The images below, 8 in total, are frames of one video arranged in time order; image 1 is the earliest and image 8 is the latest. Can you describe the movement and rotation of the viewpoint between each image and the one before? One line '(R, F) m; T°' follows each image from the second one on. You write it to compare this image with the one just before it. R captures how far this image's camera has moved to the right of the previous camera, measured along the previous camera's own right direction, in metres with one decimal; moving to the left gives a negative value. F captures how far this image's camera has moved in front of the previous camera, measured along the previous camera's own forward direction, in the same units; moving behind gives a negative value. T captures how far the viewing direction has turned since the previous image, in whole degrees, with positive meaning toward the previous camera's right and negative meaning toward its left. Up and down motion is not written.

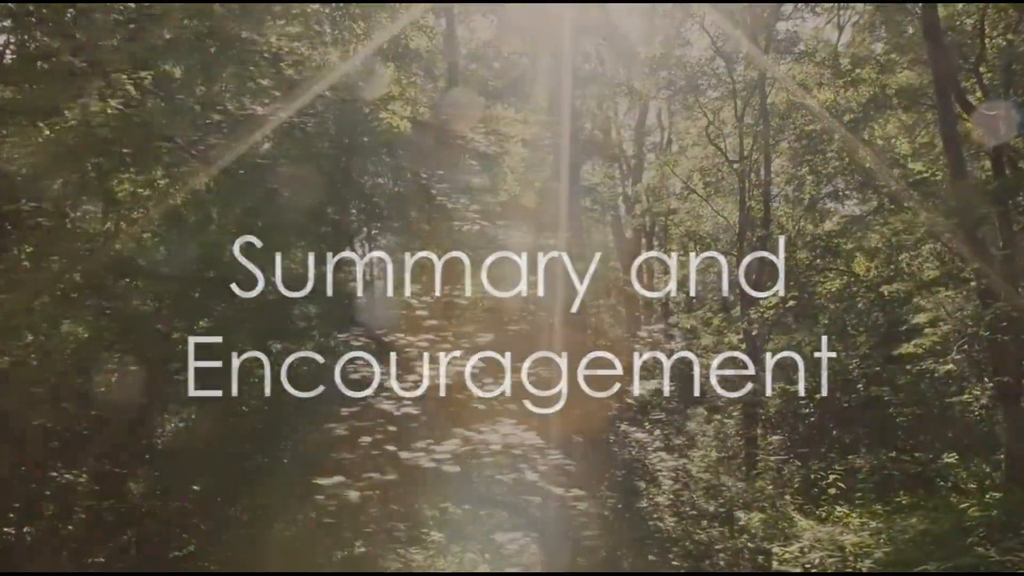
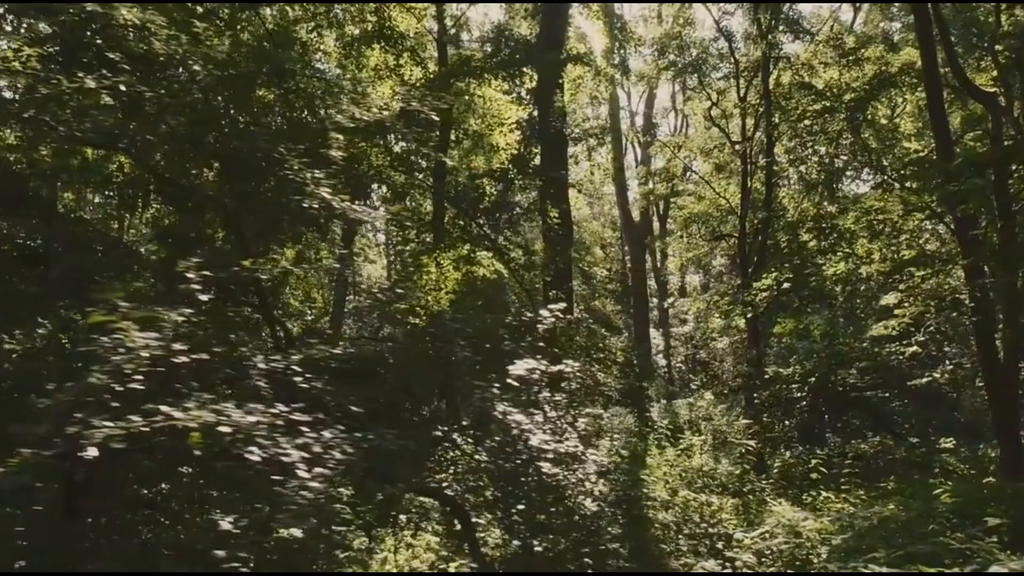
(+0.5, +0.1) m; -2°
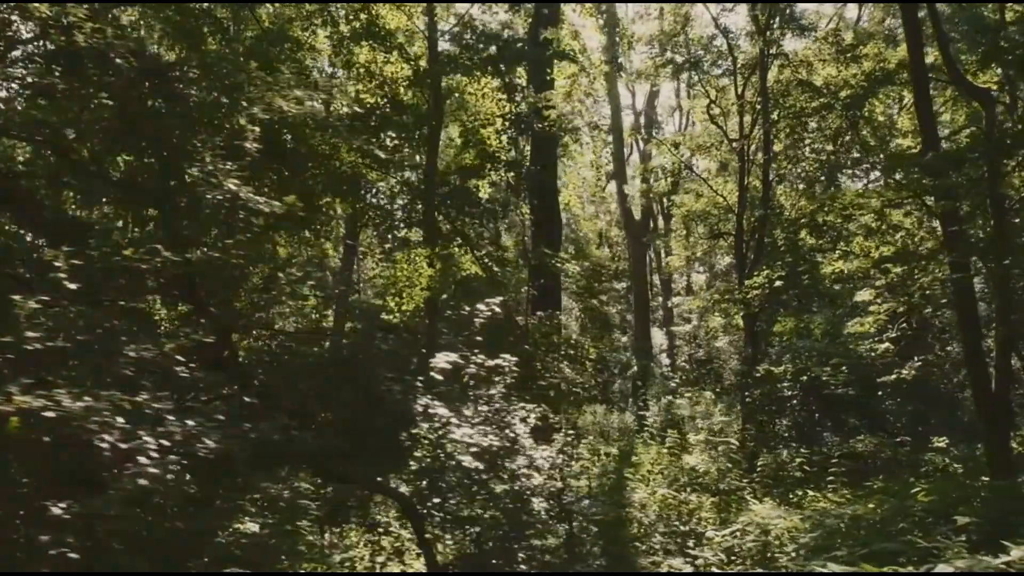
(+0.3, 0.0) m; -1°
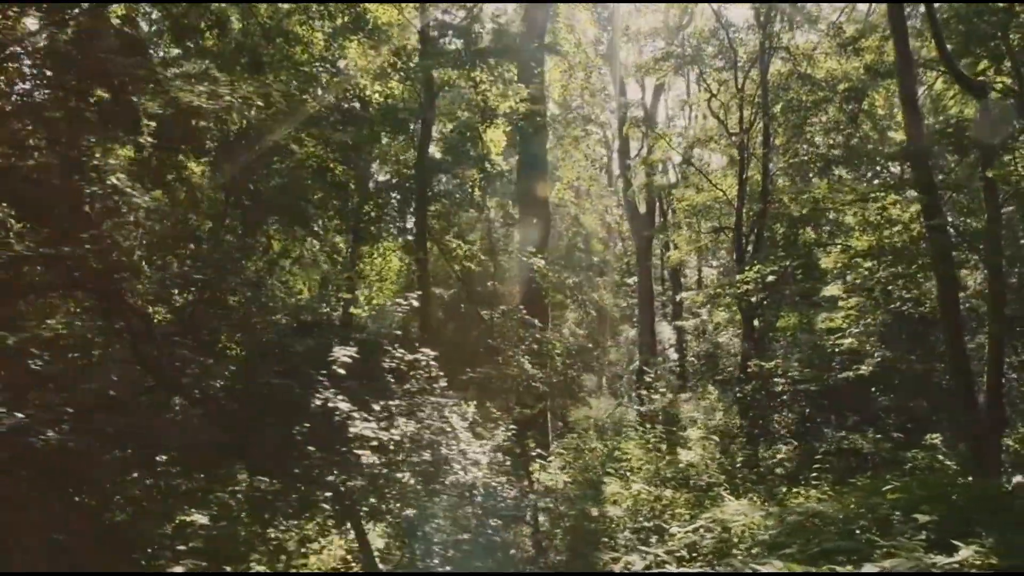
(+0.4, 0.0) m; -1°
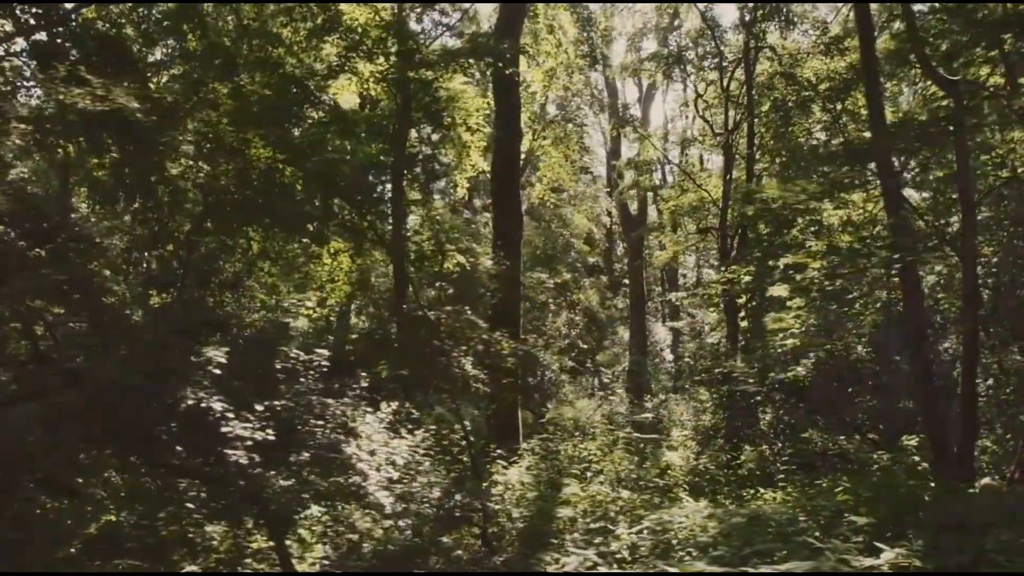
(+0.5, 0.0) m; -1°
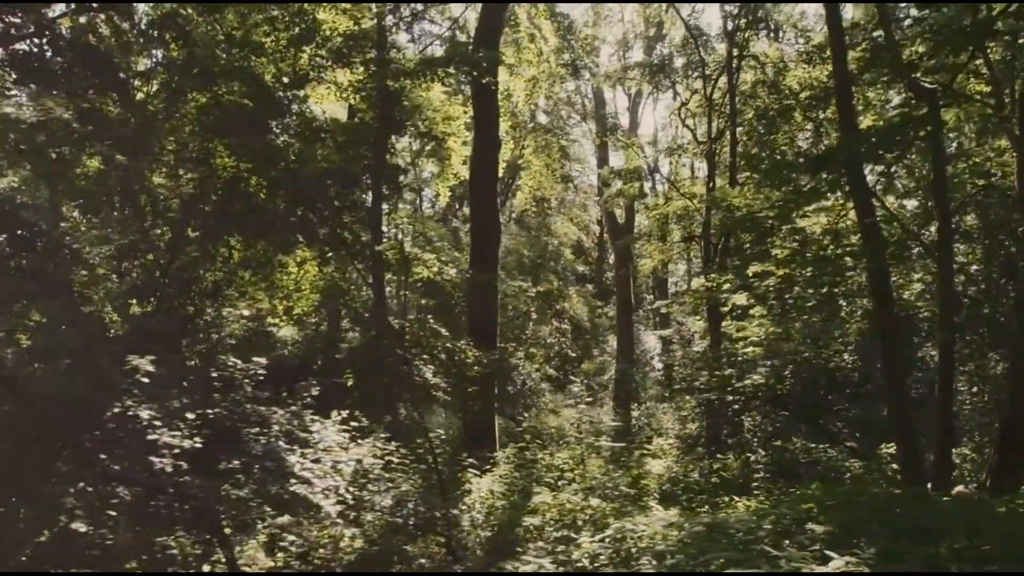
(+0.3, 0.0) m; 0°
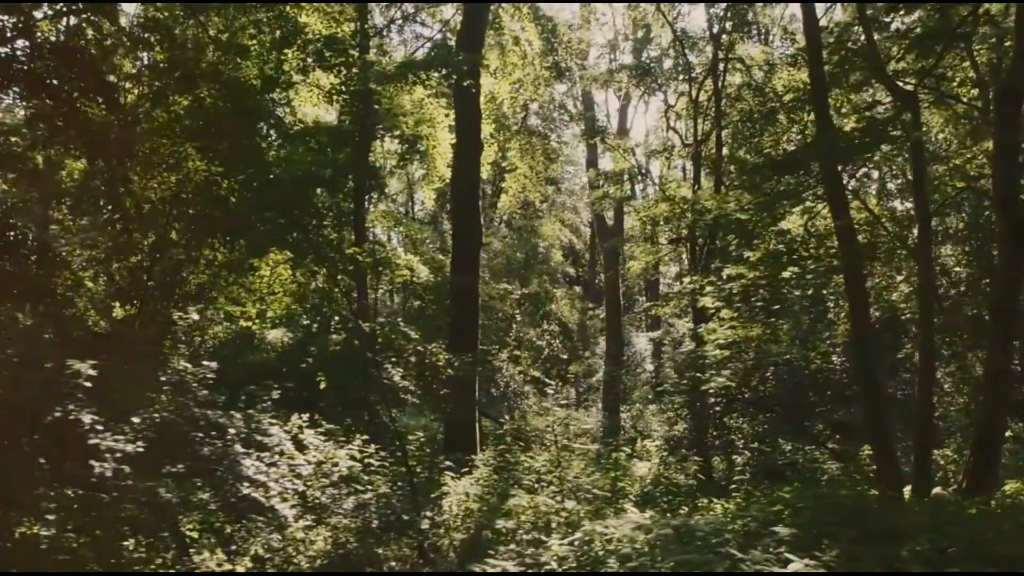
(+0.2, 0.0) m; 0°
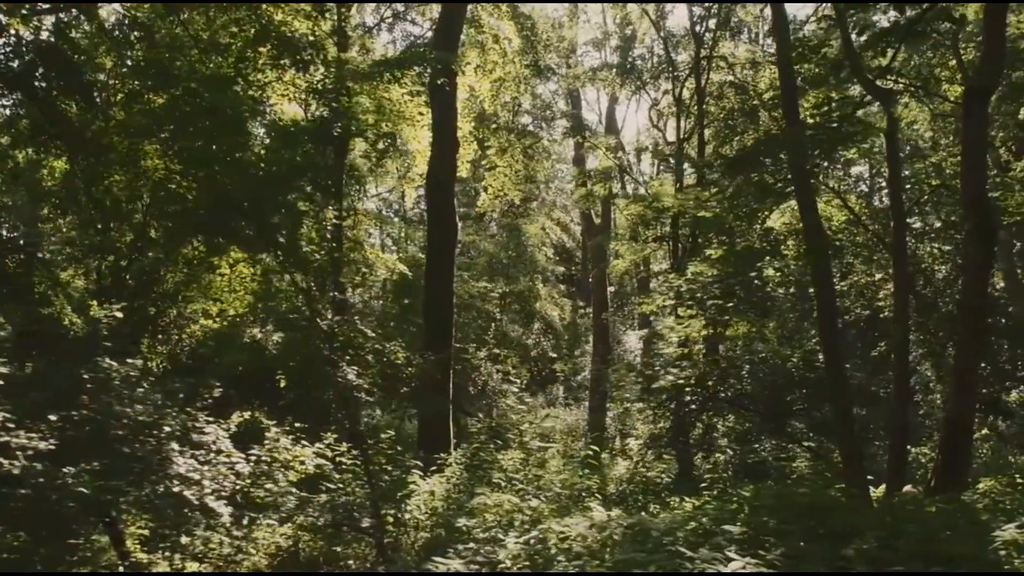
(+0.3, 0.0) m; 0°
